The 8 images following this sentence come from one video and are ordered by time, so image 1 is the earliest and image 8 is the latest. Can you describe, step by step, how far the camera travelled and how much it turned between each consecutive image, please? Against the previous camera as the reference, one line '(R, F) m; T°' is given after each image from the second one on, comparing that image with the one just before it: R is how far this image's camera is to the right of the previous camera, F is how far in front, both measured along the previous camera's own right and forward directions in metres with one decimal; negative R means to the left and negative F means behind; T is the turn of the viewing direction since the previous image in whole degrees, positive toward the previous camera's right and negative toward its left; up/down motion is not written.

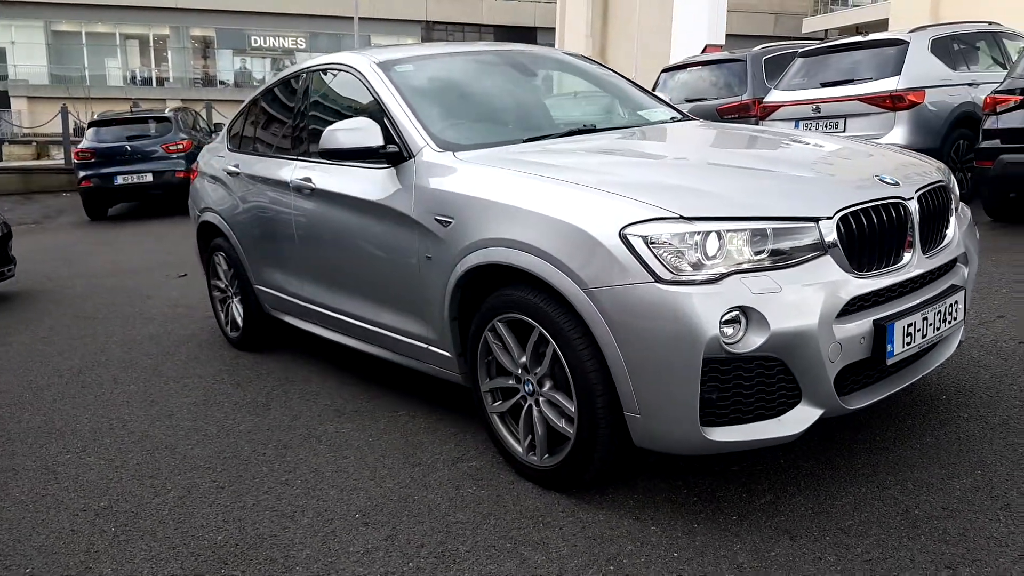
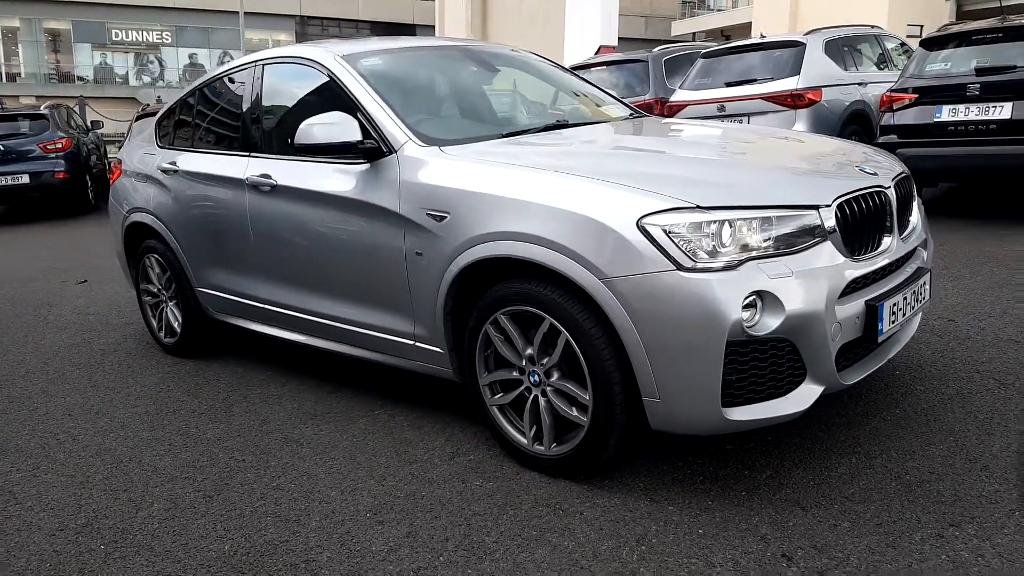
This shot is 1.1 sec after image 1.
(-0.5, 0.0) m; +8°
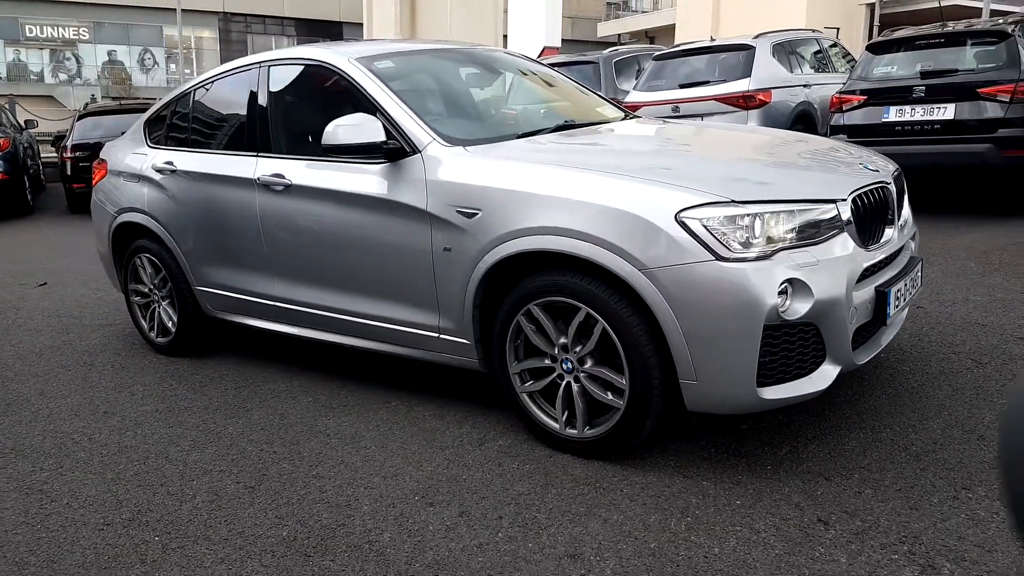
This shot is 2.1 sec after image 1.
(-0.4, -0.1) m; +5°
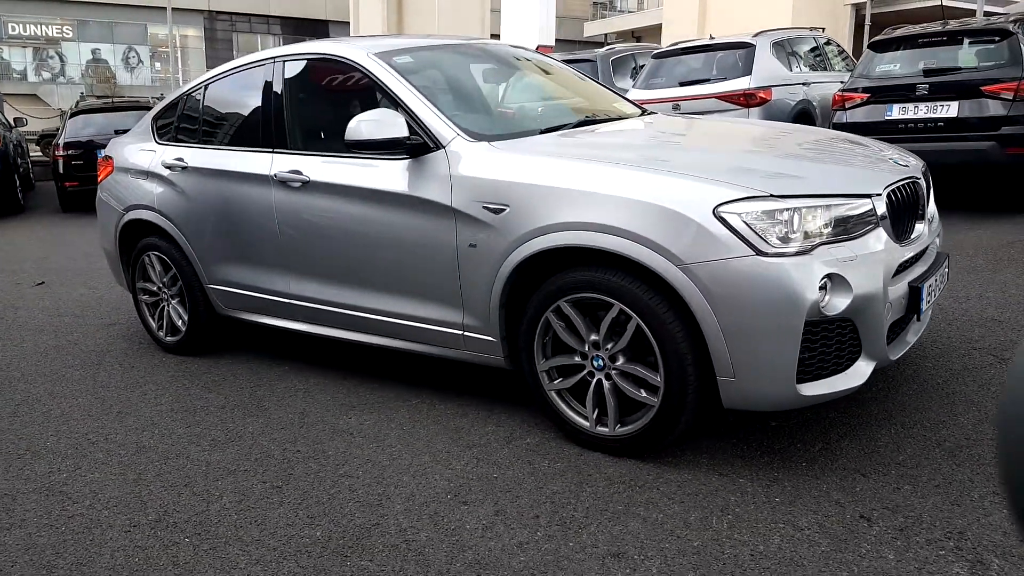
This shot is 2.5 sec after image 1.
(-0.2, 0.0) m; +1°
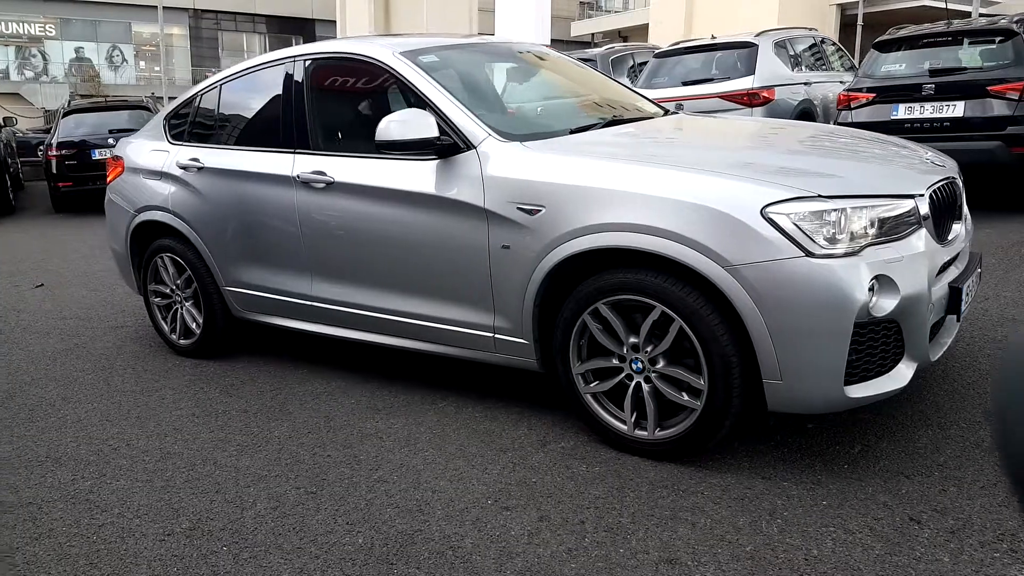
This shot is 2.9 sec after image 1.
(-0.2, 0.0) m; +1°
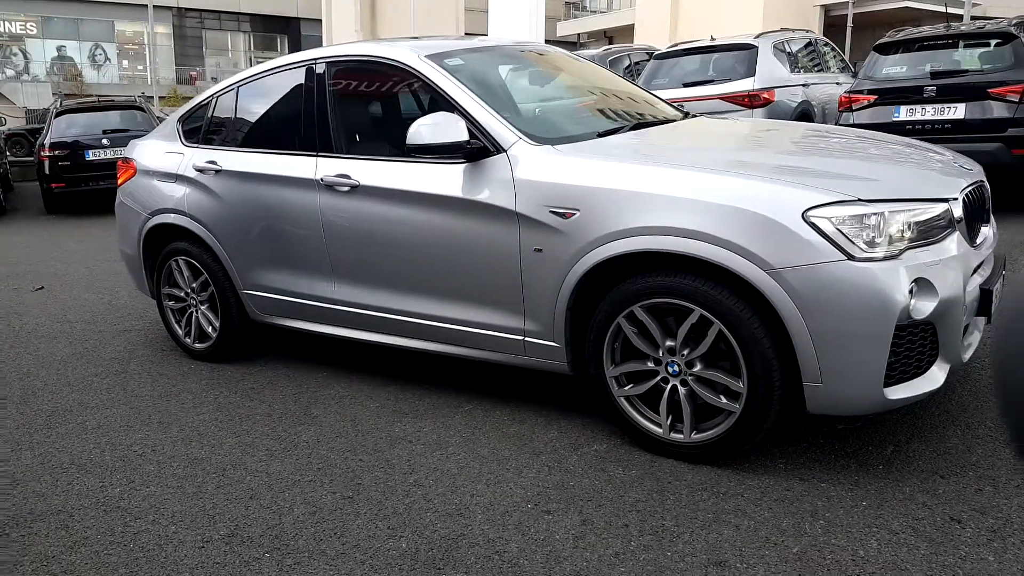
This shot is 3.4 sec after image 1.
(-0.2, 0.0) m; +1°
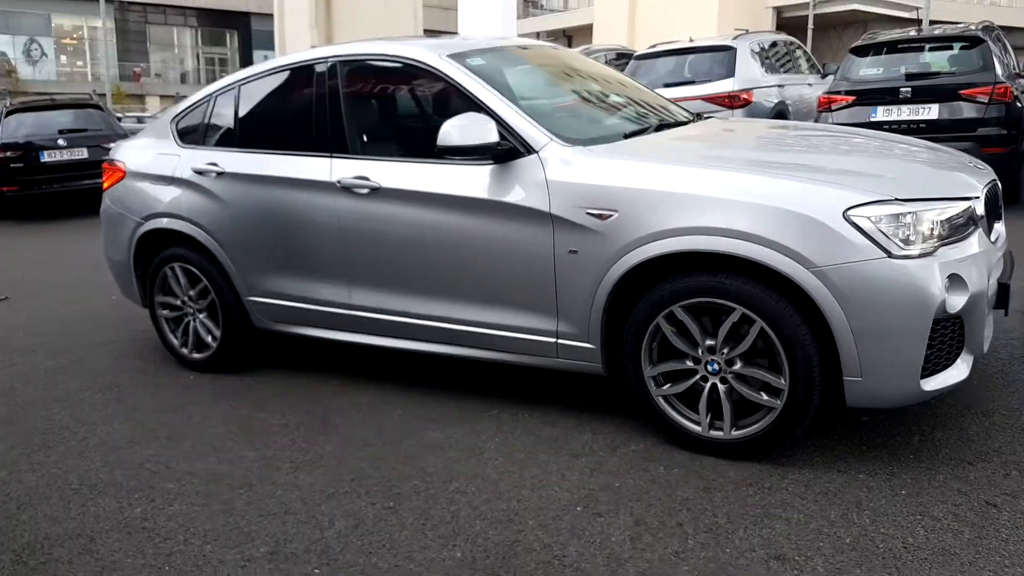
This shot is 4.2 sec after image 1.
(-0.3, 0.0) m; +3°
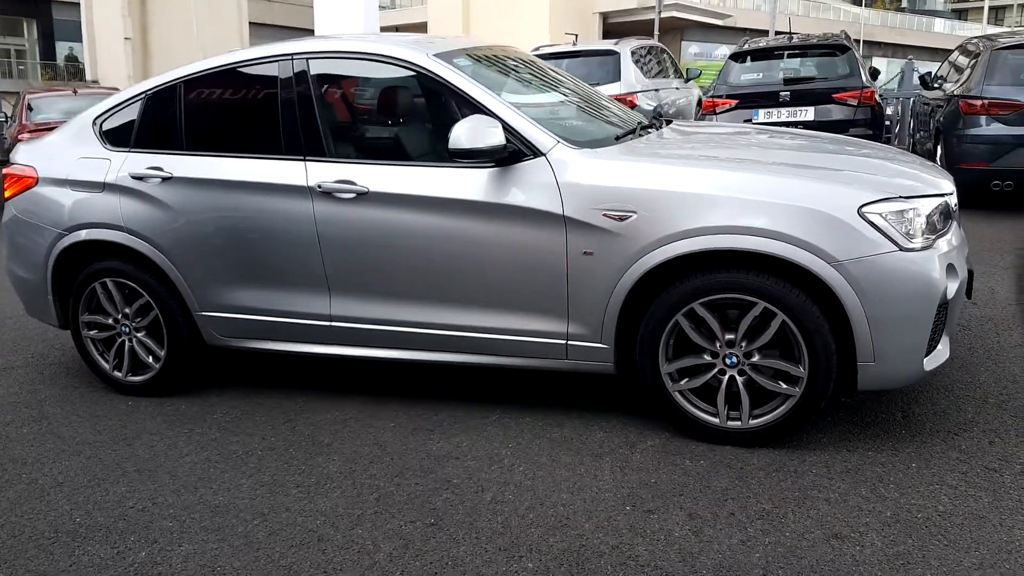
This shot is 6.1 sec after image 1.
(-0.8, +0.1) m; +12°
